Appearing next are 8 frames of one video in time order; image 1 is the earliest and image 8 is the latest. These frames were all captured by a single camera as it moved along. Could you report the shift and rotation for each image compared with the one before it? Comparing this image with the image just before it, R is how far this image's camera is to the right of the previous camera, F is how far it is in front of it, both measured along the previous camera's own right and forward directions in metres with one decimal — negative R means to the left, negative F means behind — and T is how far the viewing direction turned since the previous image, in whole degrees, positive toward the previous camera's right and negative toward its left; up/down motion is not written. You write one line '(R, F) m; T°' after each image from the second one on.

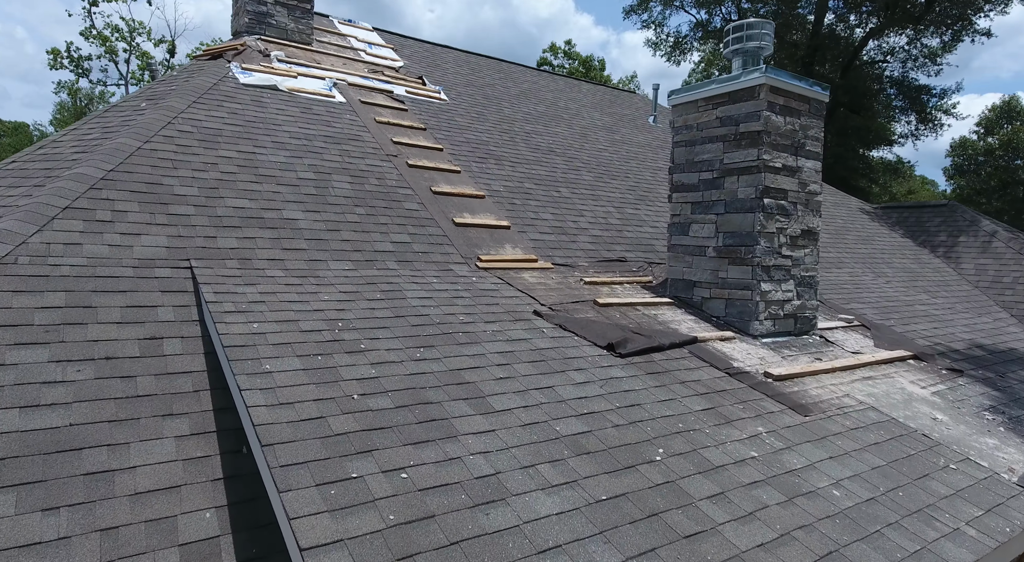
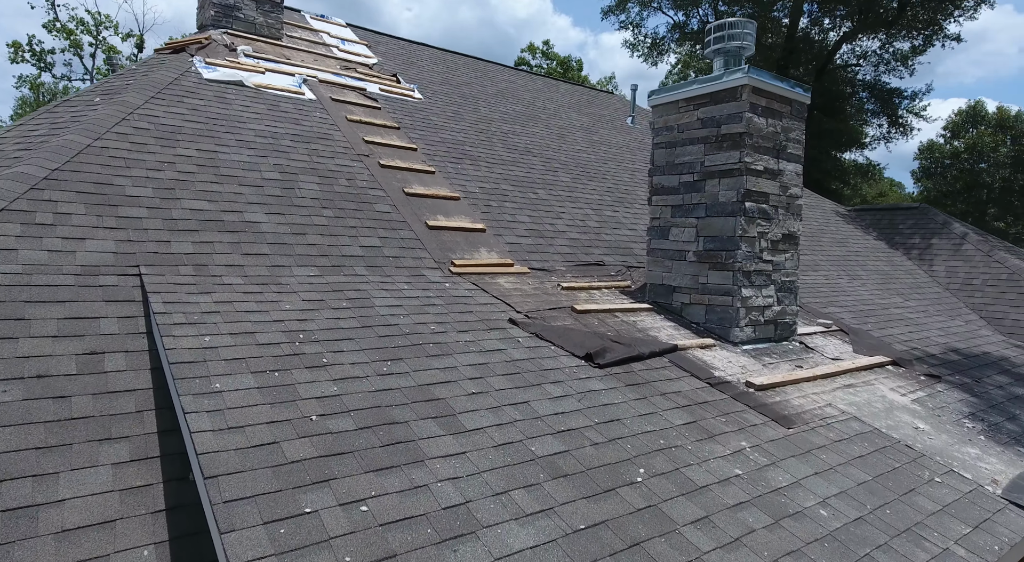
(0.0, +0.2) m; +2°
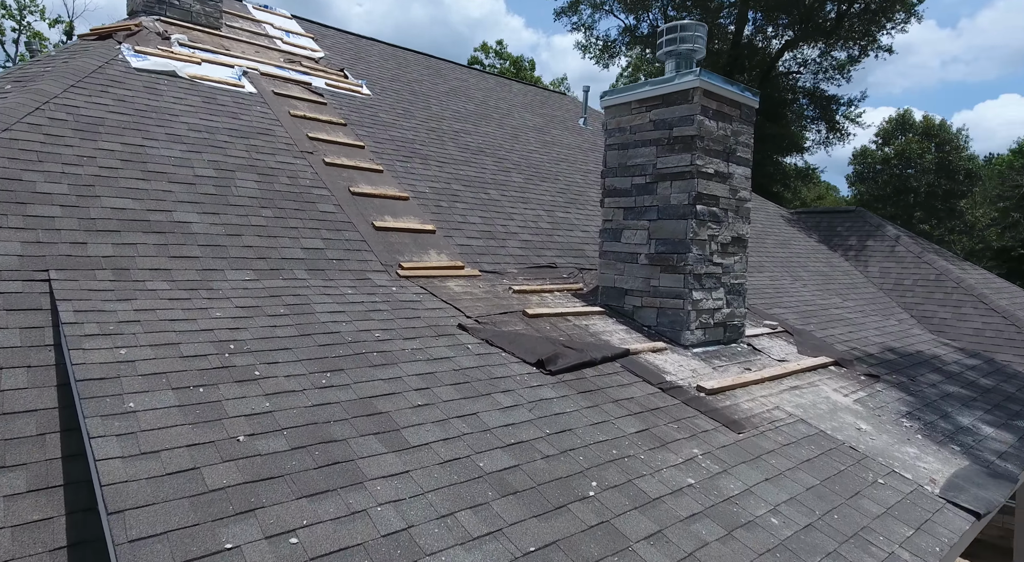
(0.0, +0.1) m; +4°
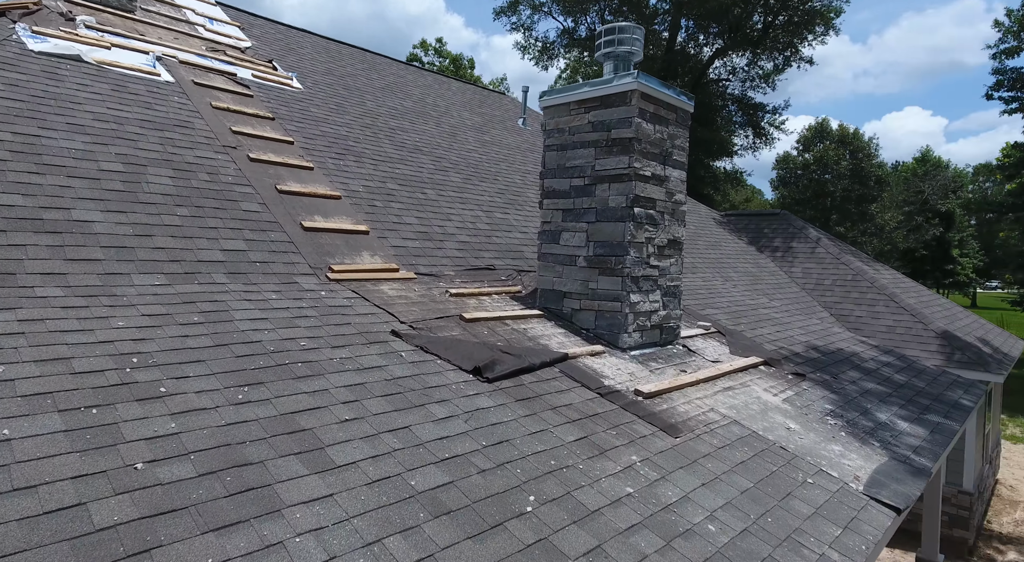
(0.0, +0.1) m; +5°
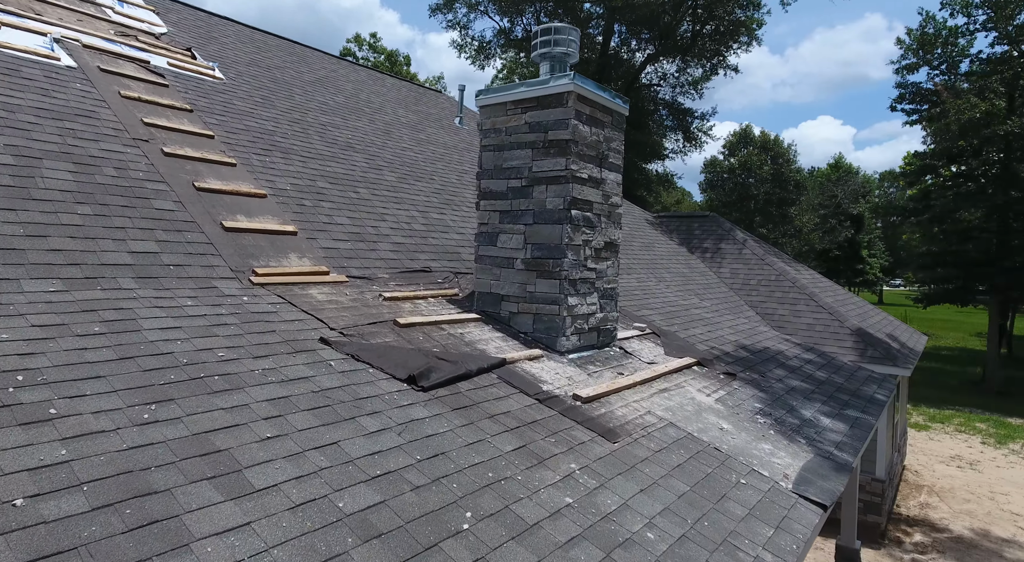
(0.0, +0.1) m; +6°
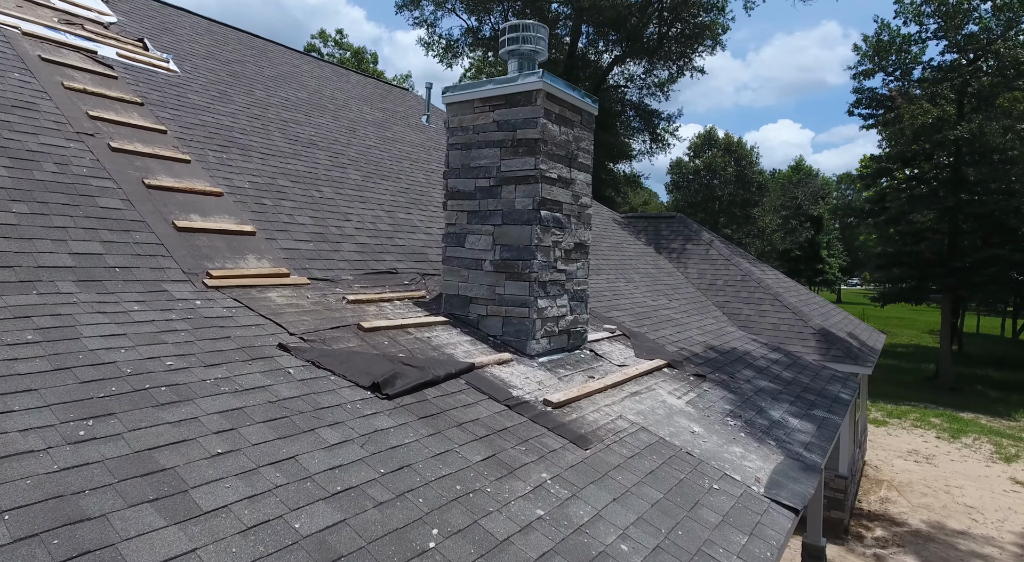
(0.0, +0.1) m; +3°
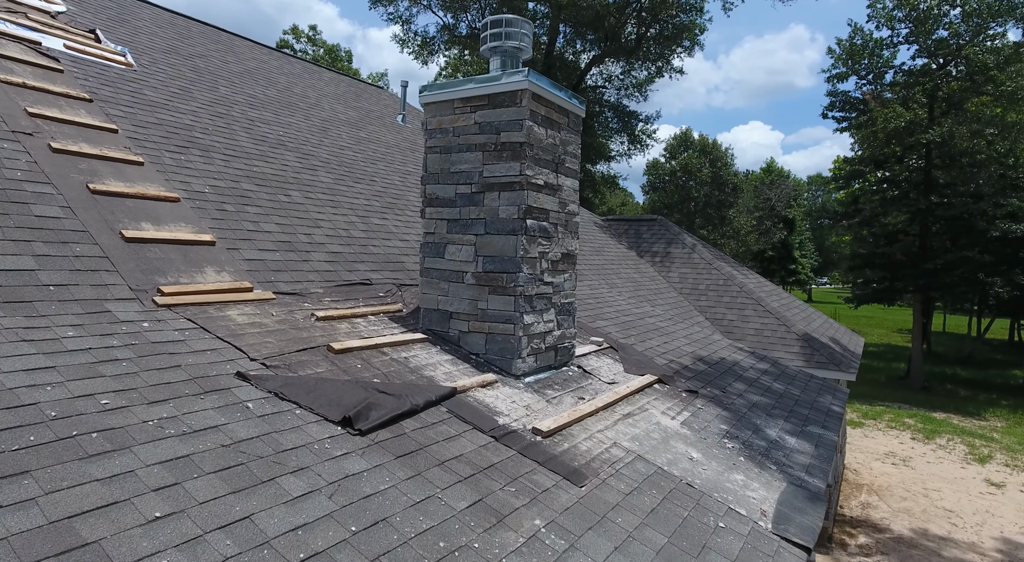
(-0.1, +0.4) m; +2°
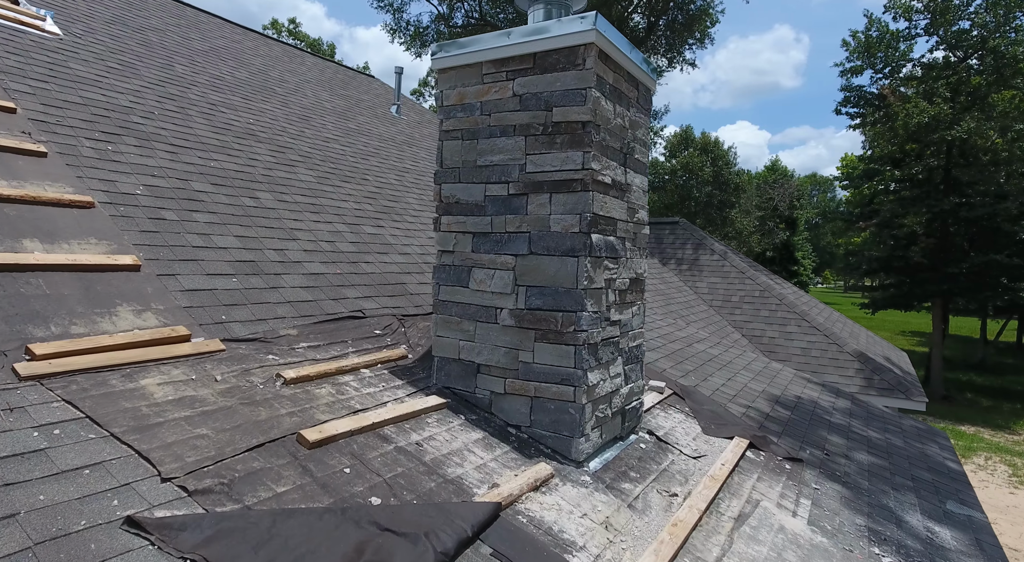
(-0.4, +1.7) m; +1°
